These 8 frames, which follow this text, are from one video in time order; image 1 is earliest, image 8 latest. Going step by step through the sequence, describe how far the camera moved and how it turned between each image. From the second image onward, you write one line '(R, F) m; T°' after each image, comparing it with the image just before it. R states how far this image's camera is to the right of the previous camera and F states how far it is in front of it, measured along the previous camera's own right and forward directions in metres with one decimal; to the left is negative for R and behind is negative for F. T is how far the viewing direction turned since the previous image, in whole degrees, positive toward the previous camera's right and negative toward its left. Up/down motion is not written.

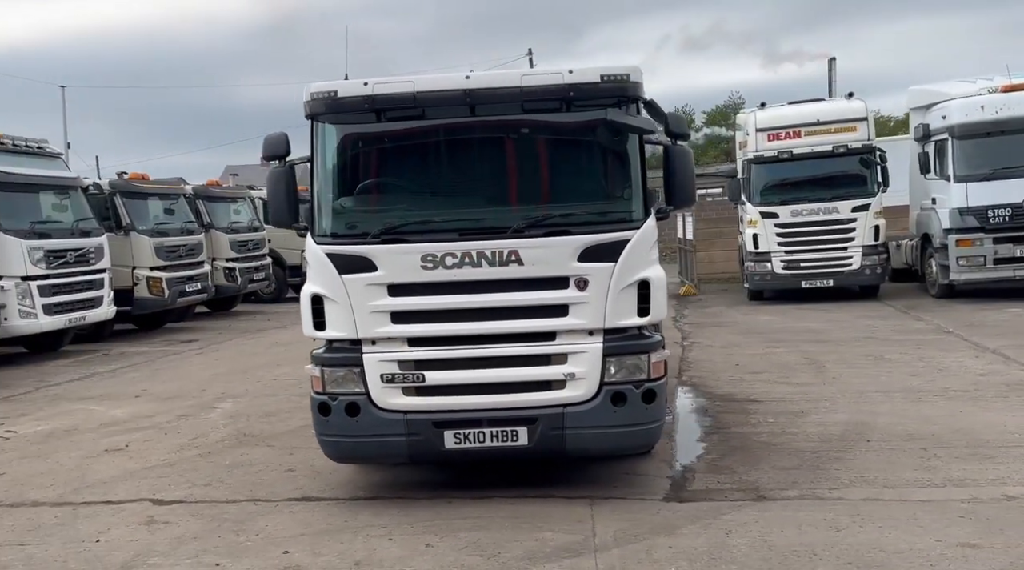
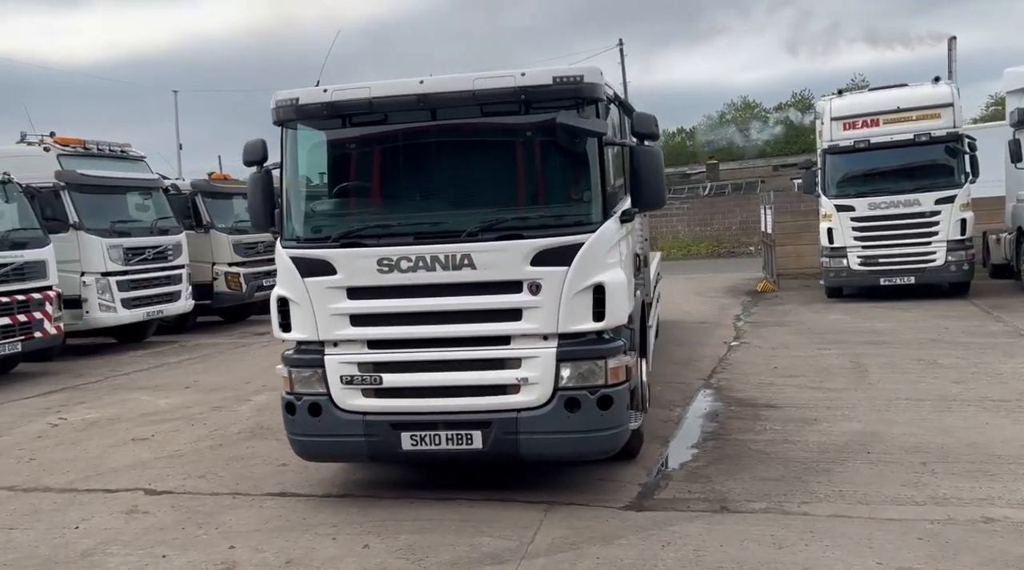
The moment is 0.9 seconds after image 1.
(+1.0, +0.1) m; -7°
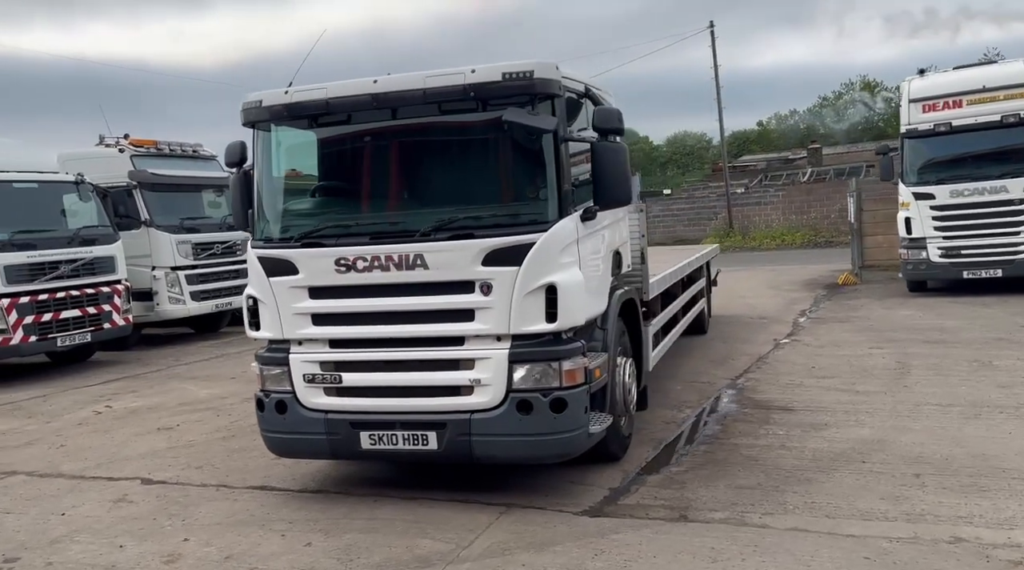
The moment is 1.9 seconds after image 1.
(+0.9, +0.1) m; -7°
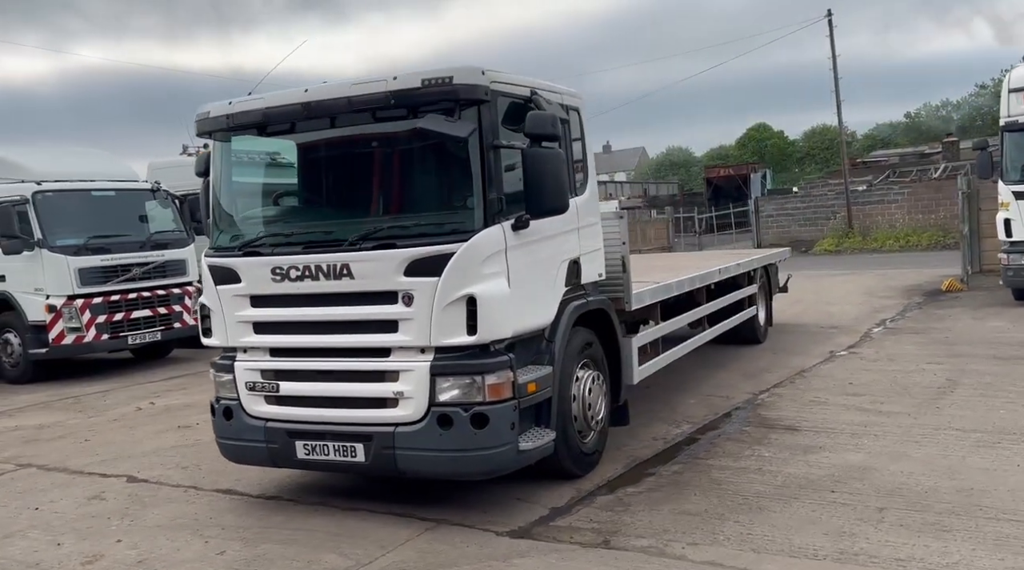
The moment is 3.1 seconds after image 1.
(+1.2, +0.2) m; -9°
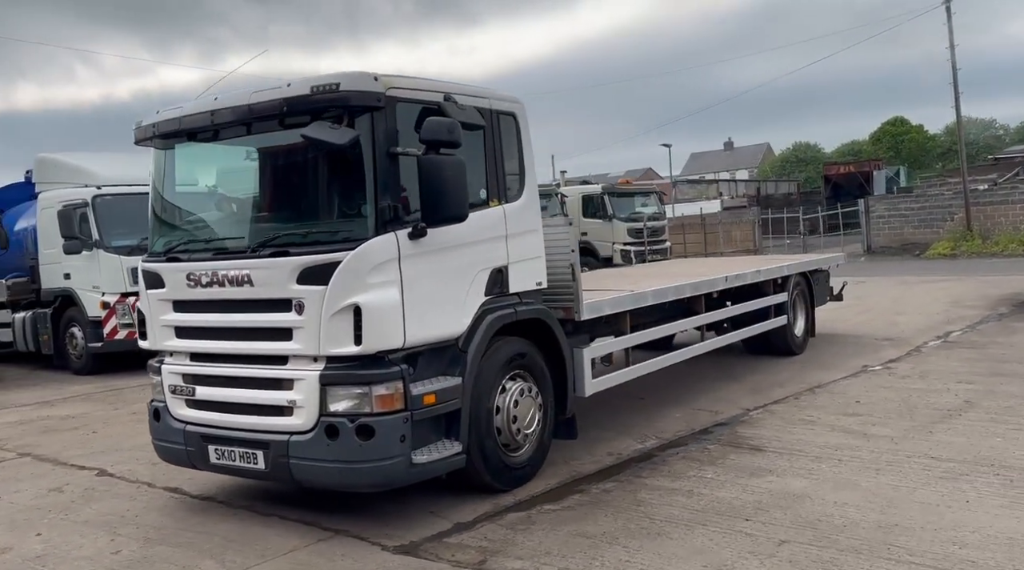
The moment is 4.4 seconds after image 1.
(+1.3, +0.2) m; -8°
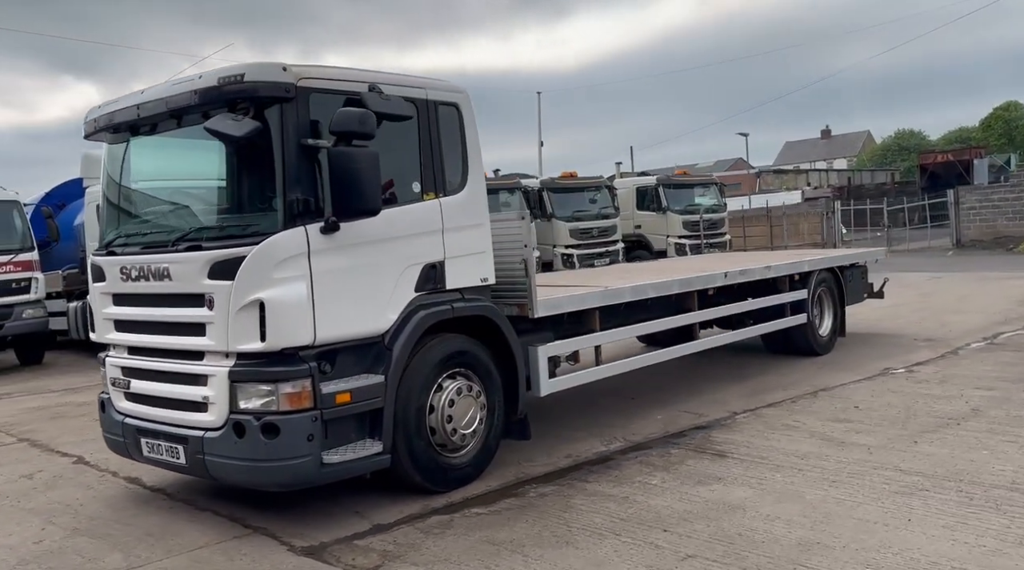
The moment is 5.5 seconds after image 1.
(+1.0, +0.2) m; -6°
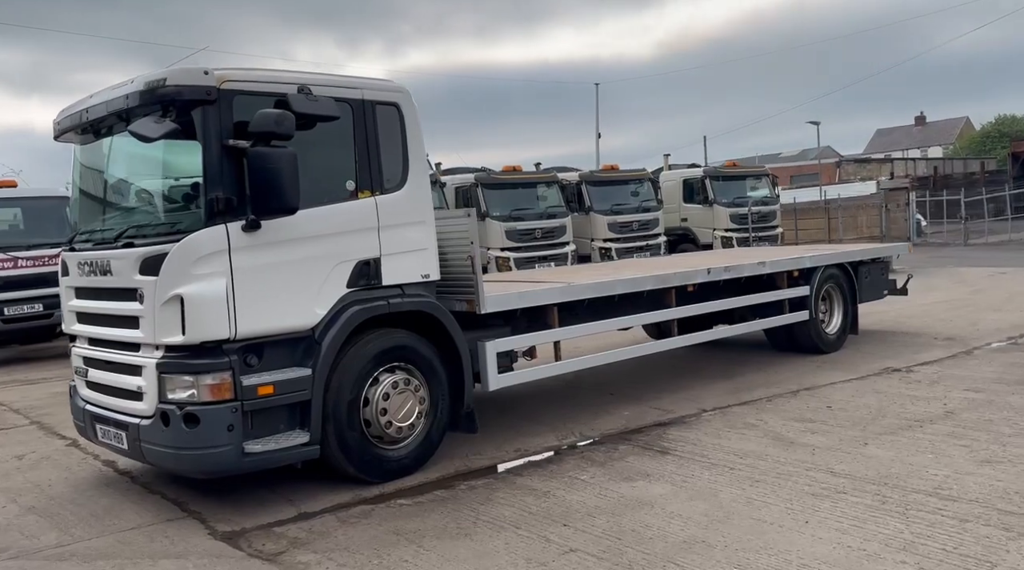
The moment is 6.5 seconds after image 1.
(+1.0, 0.0) m; -5°
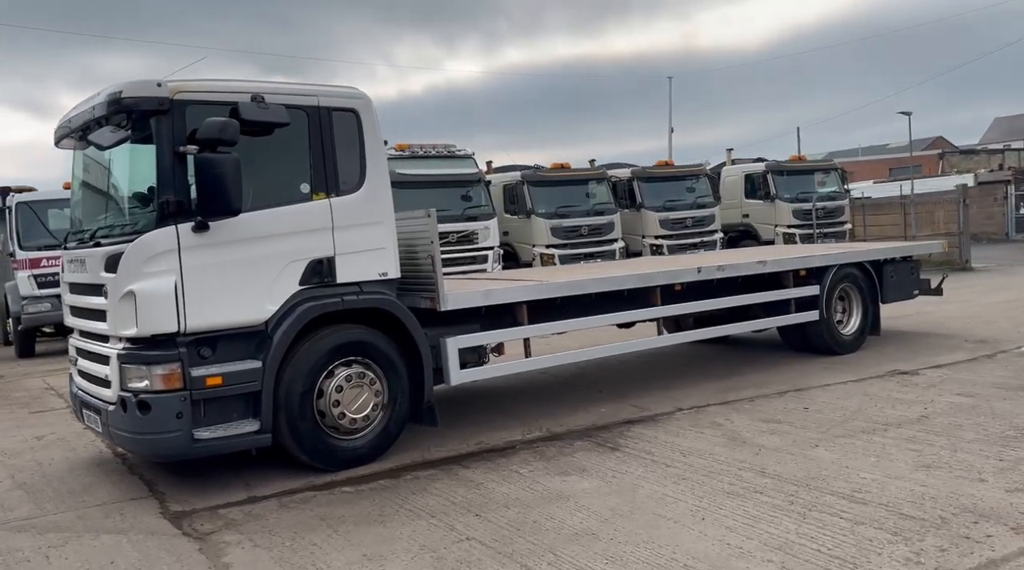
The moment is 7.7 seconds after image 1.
(+1.0, -0.1) m; -6°
